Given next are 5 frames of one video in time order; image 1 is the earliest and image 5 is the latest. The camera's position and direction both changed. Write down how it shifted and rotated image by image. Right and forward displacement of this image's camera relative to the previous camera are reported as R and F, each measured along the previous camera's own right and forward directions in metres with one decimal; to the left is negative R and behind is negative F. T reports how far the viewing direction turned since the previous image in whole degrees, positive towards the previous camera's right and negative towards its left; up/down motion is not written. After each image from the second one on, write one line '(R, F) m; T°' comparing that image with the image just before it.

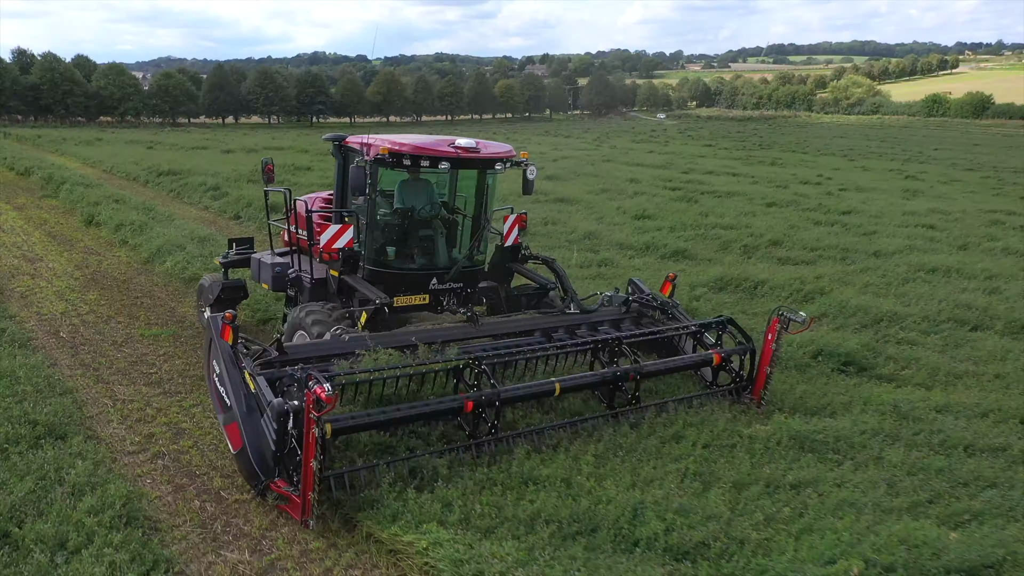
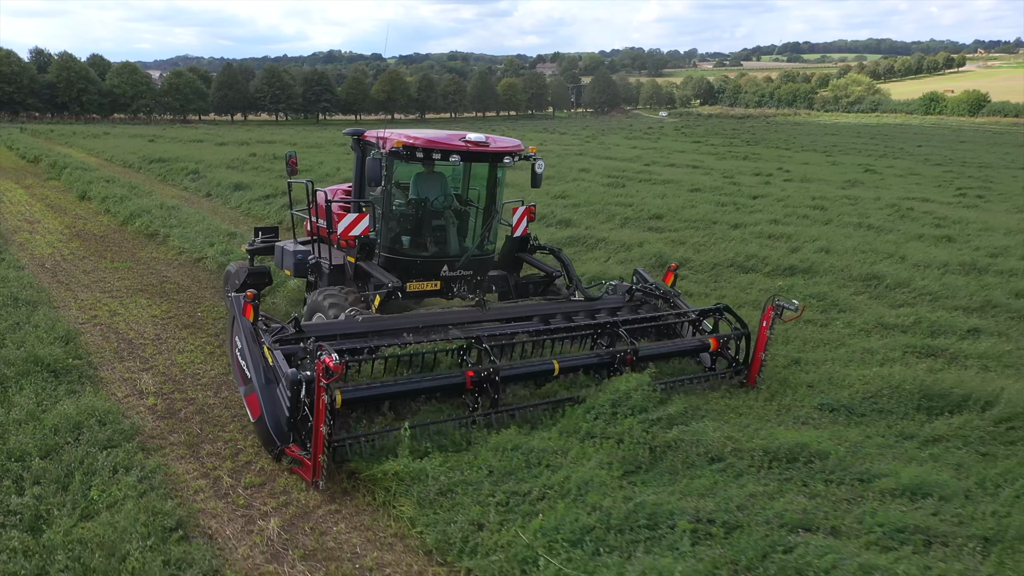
(+1.9, -2.6) m; -1°
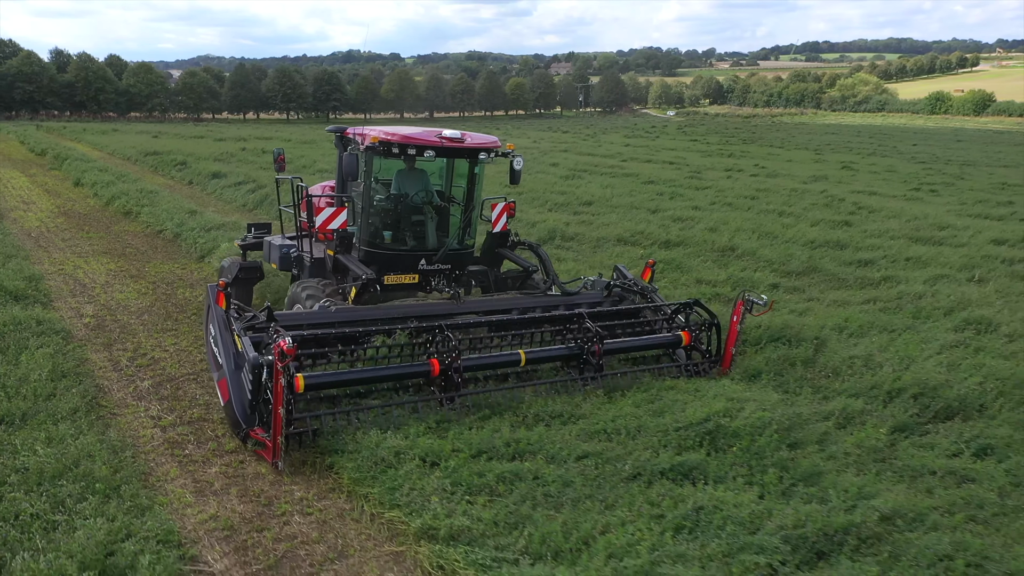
(+1.7, -1.9) m; -1°
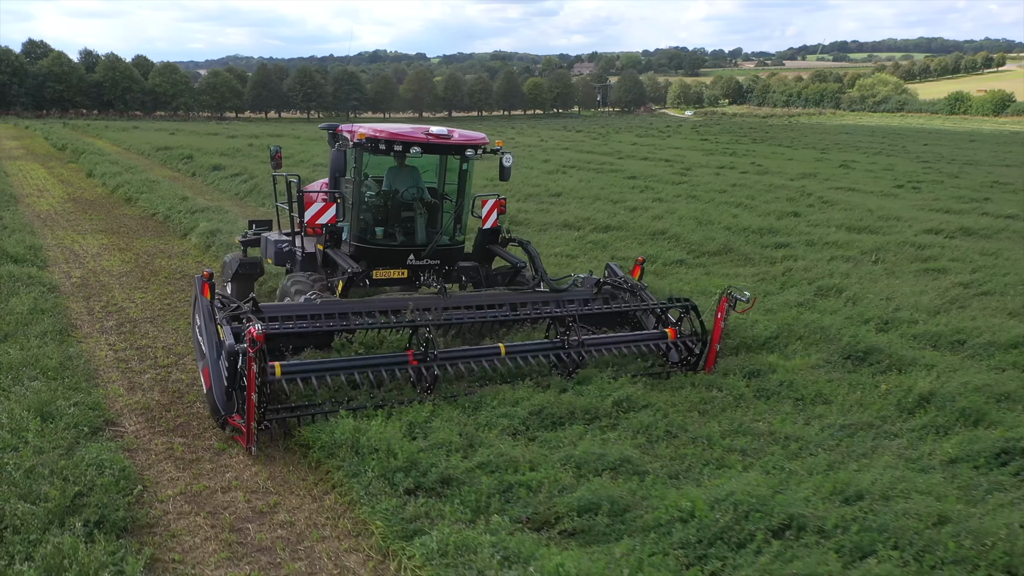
(+1.2, -1.4) m; -2°
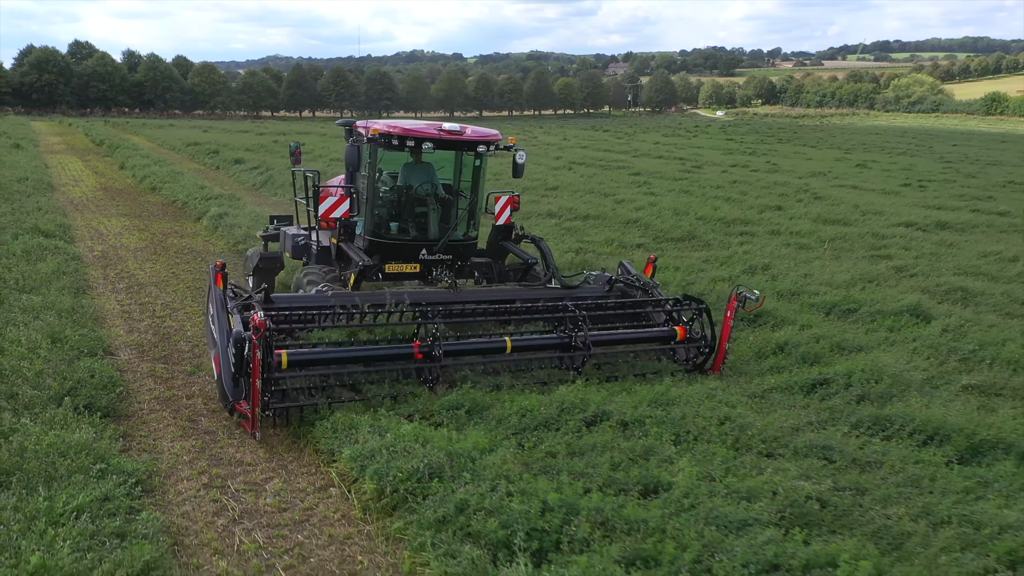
(+0.9, -1.2) m; -2°
